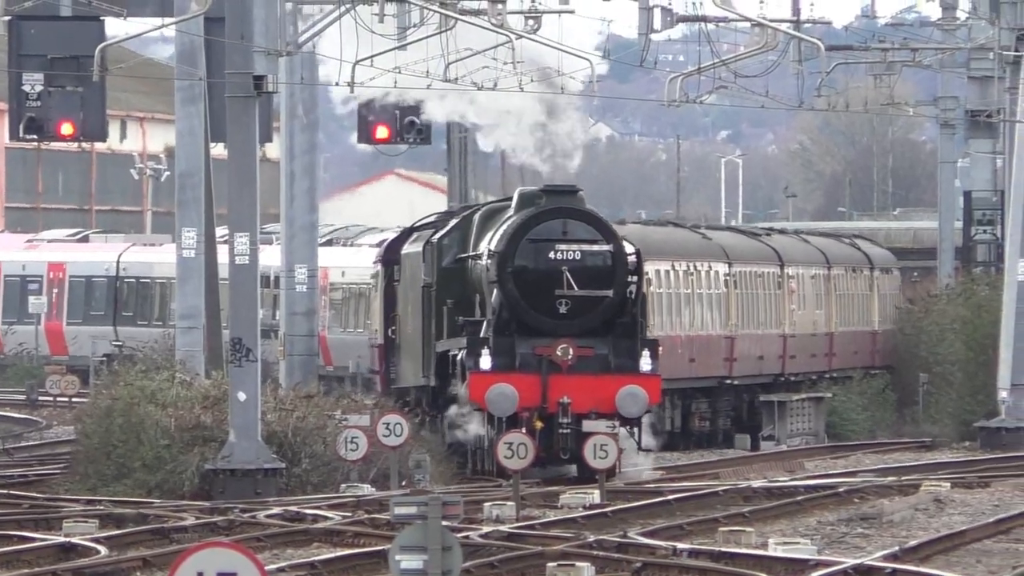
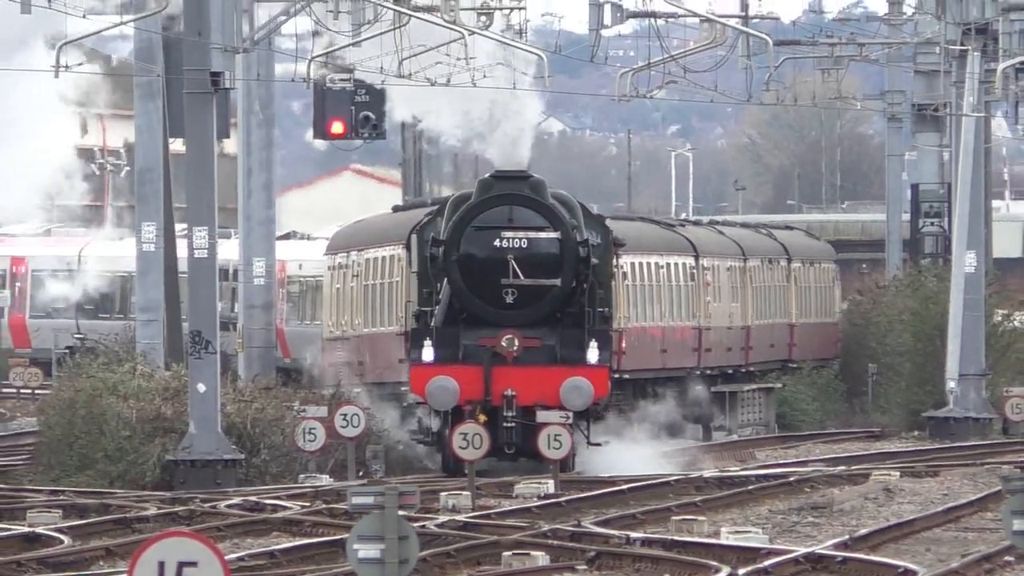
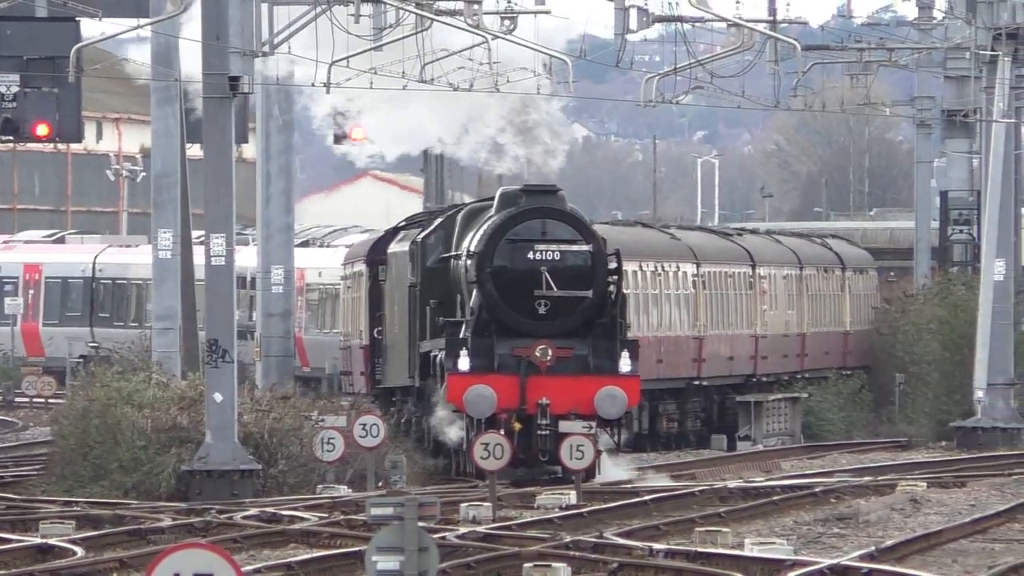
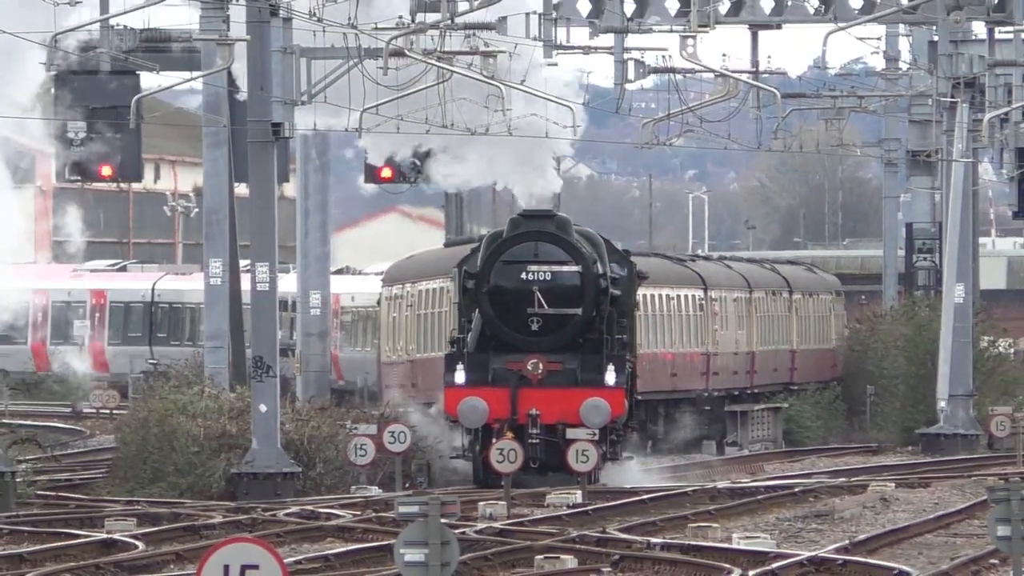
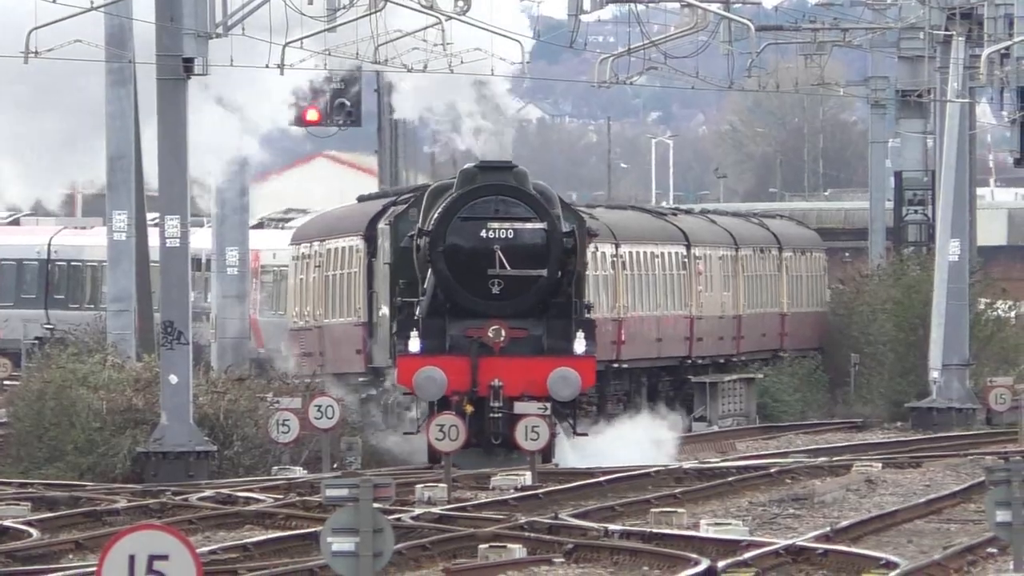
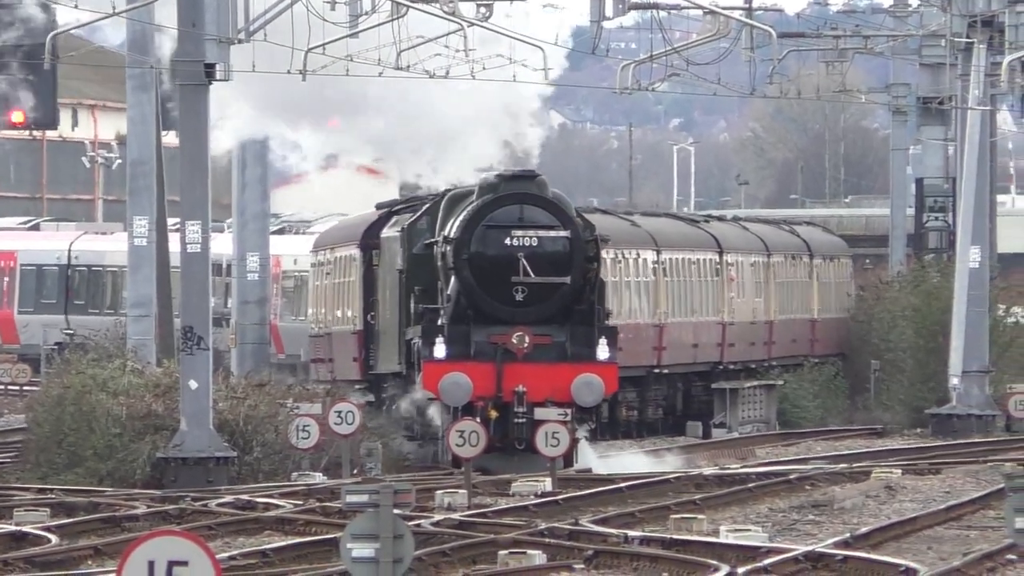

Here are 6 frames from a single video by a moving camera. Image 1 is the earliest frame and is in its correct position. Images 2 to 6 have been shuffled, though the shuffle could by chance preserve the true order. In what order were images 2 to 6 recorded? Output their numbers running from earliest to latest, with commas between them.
3, 6, 5, 2, 4
